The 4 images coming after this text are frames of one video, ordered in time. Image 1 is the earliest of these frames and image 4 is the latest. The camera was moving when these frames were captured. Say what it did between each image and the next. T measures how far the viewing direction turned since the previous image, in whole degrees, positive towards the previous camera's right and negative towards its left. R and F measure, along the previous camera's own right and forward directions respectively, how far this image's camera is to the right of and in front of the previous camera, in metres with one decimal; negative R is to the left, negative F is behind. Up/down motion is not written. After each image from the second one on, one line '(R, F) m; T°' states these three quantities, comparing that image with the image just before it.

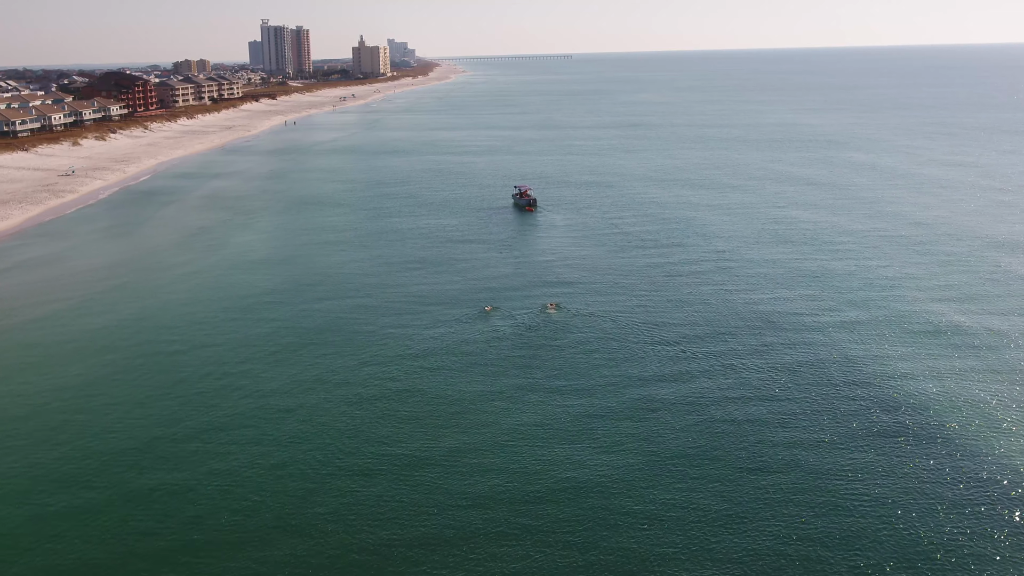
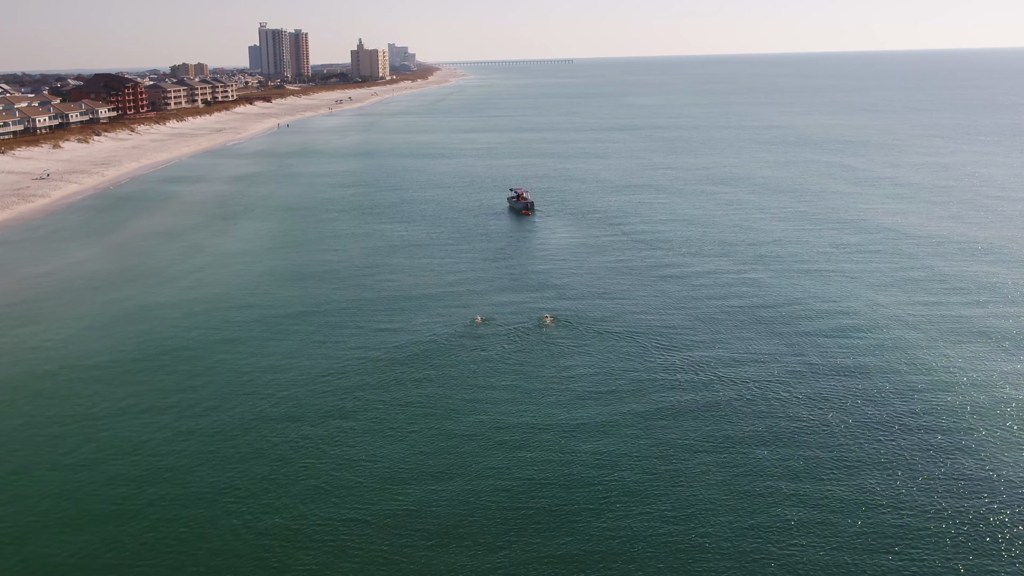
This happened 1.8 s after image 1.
(+0.1, +2.2) m; 0°
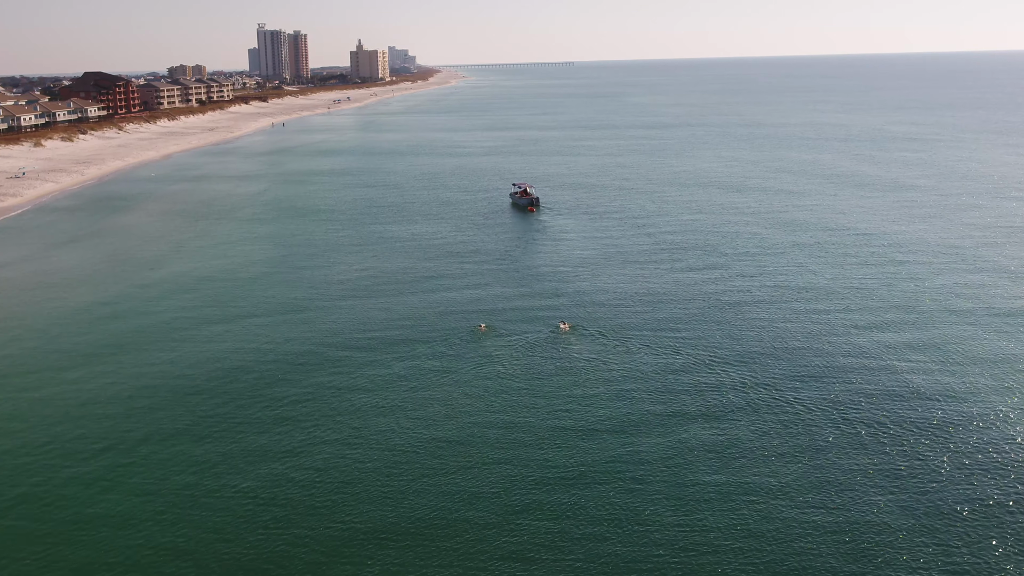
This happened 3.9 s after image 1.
(-0.3, +2.6) m; 0°
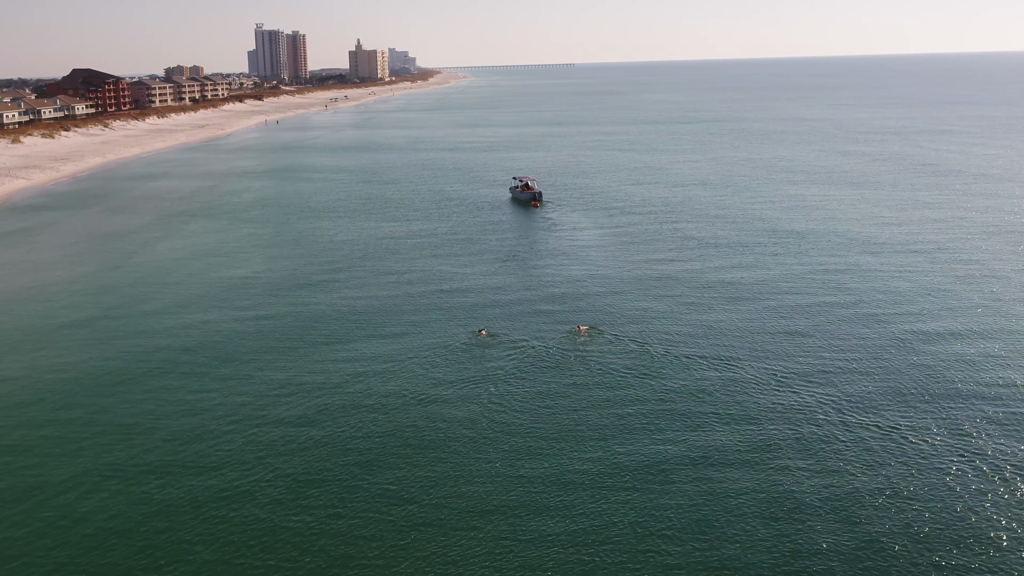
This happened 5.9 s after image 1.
(-0.2, +2.5) m; 0°
